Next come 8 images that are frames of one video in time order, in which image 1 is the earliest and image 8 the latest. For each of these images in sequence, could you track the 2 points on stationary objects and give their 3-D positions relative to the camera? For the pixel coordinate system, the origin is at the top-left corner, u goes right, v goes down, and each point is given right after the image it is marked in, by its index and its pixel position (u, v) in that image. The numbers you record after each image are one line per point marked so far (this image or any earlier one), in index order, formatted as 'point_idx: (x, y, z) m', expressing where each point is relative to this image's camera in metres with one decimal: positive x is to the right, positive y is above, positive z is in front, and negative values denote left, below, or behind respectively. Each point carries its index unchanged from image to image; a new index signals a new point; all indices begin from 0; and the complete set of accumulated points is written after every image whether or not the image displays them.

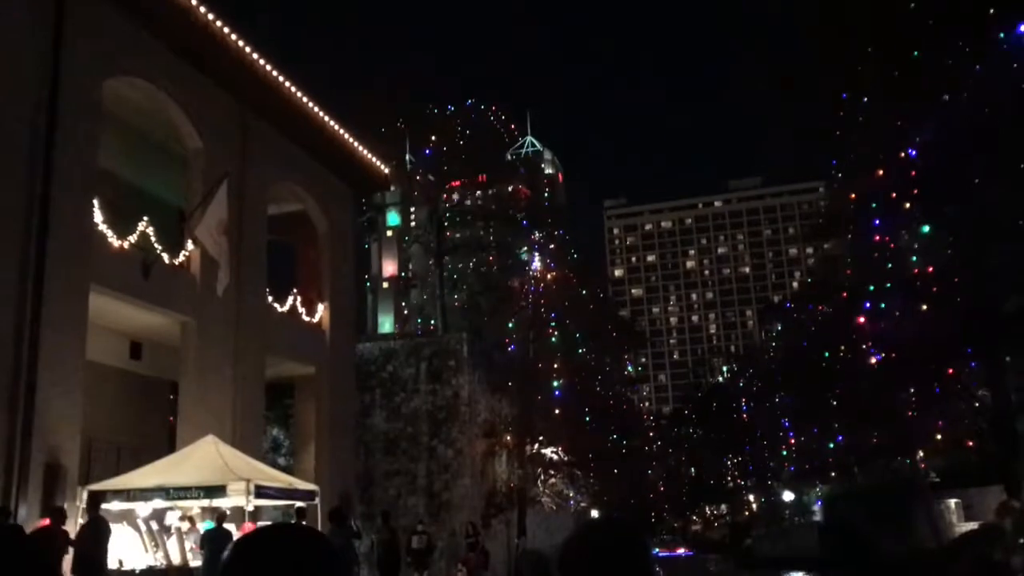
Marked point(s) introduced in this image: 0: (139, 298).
0: (-5.5, -0.1, +14.2) m
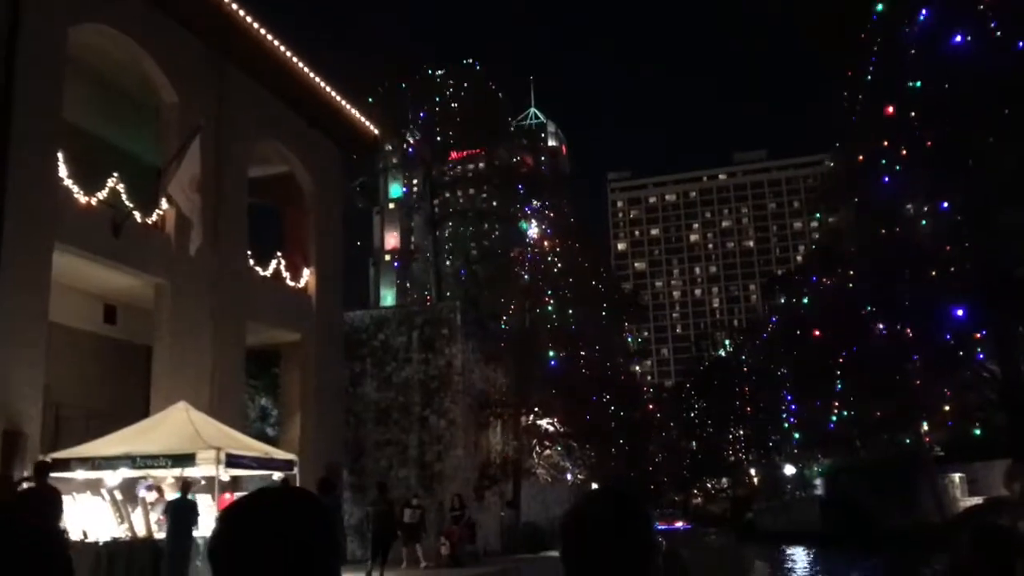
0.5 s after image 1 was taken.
0: (-5.7, +0.4, +13.5) m
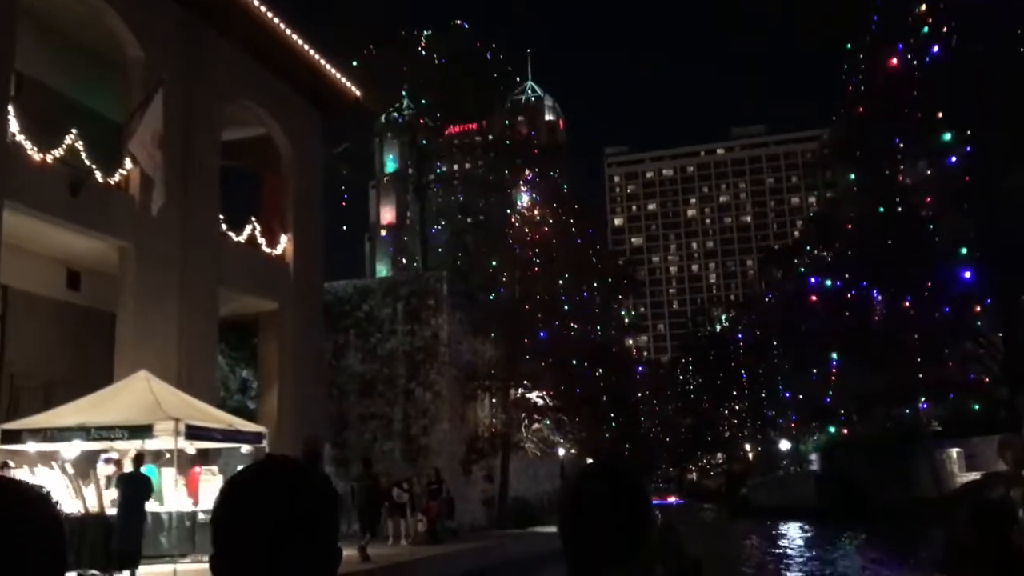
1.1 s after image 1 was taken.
0: (-5.9, +0.9, +12.7) m
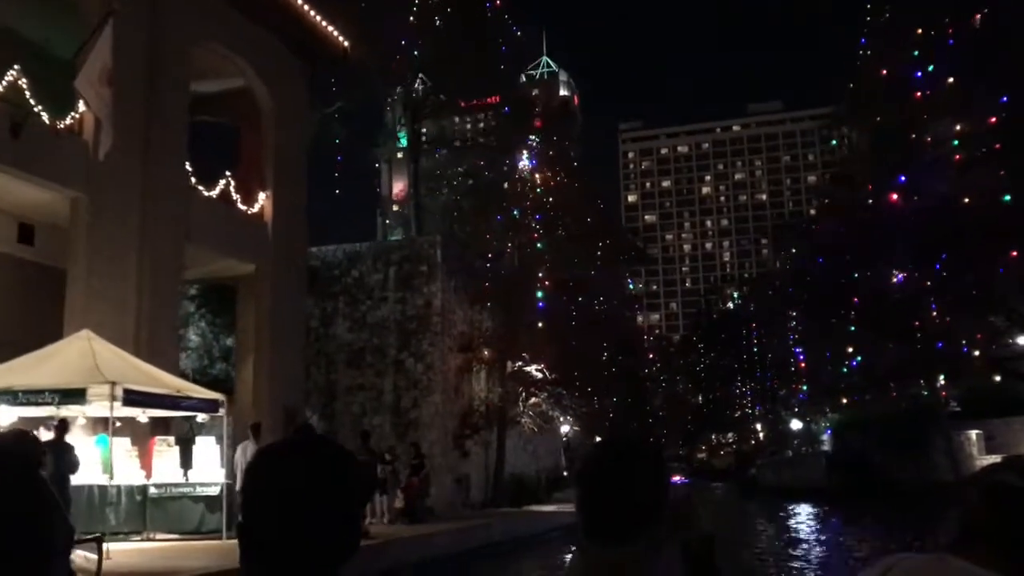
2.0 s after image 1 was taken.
0: (-6.1, +1.5, +11.6) m
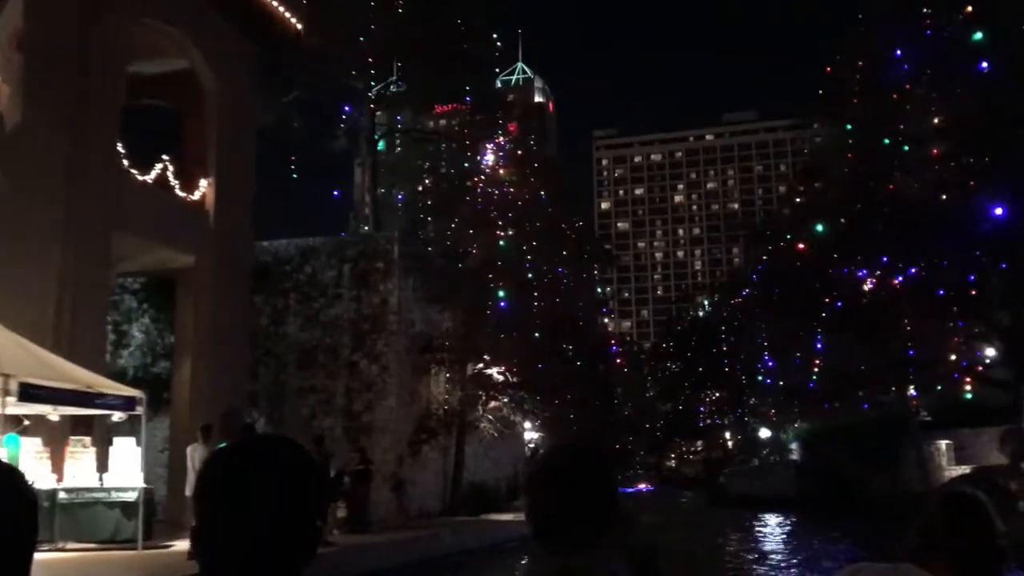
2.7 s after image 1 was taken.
0: (-6.7, +1.7, +10.5) m
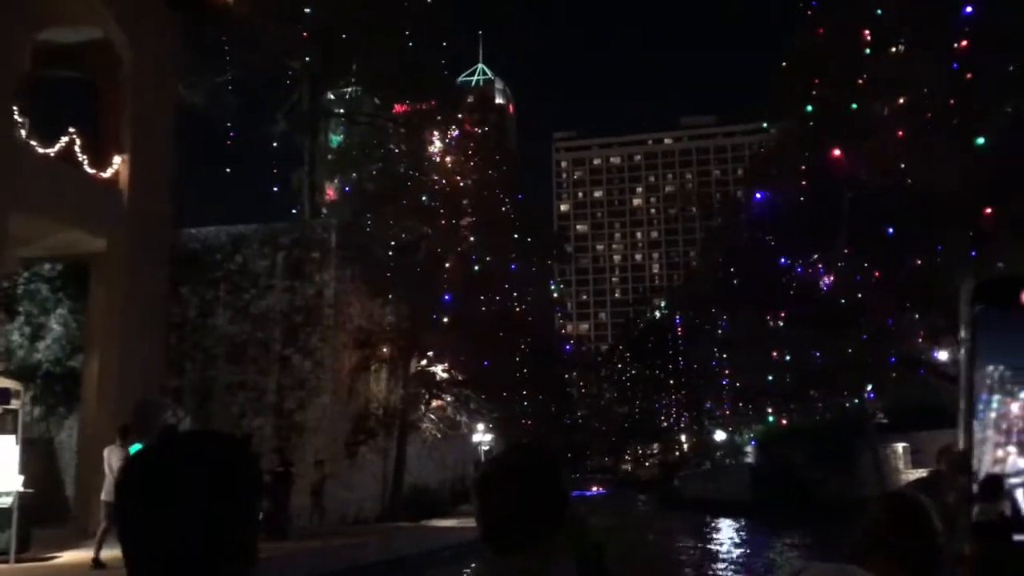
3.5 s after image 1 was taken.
0: (-7.4, +1.9, +9.2) m
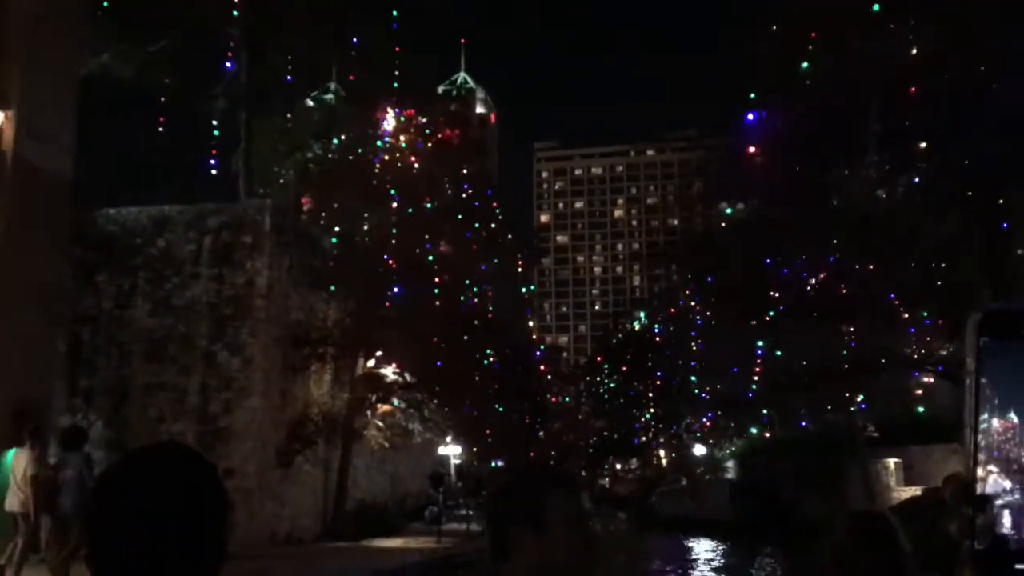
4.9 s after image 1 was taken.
0: (-8.0, +2.3, +6.9) m
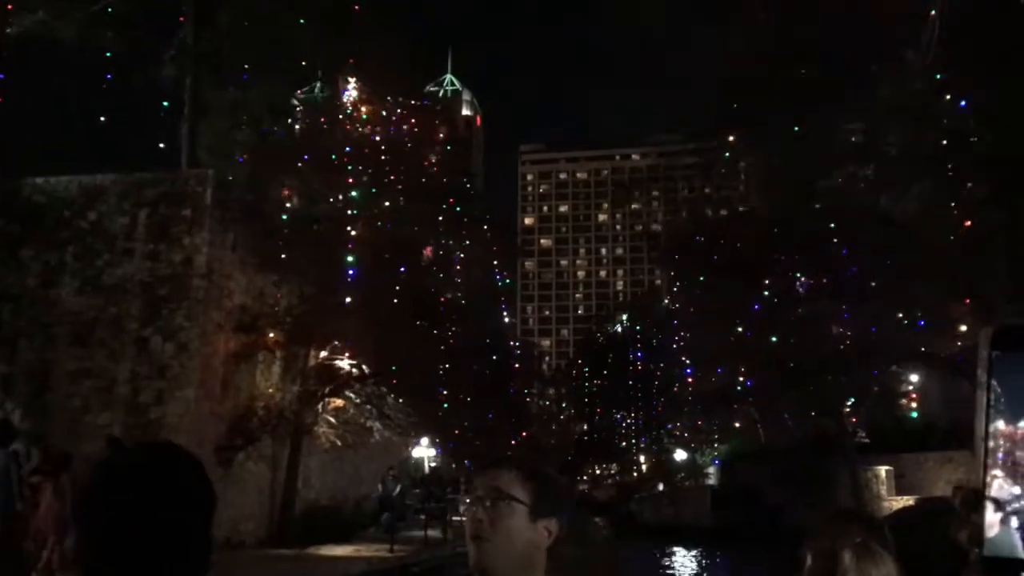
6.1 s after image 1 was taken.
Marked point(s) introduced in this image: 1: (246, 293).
0: (-8.3, +2.8, +5.3) m
1: (-4.6, -0.1, +16.8) m
